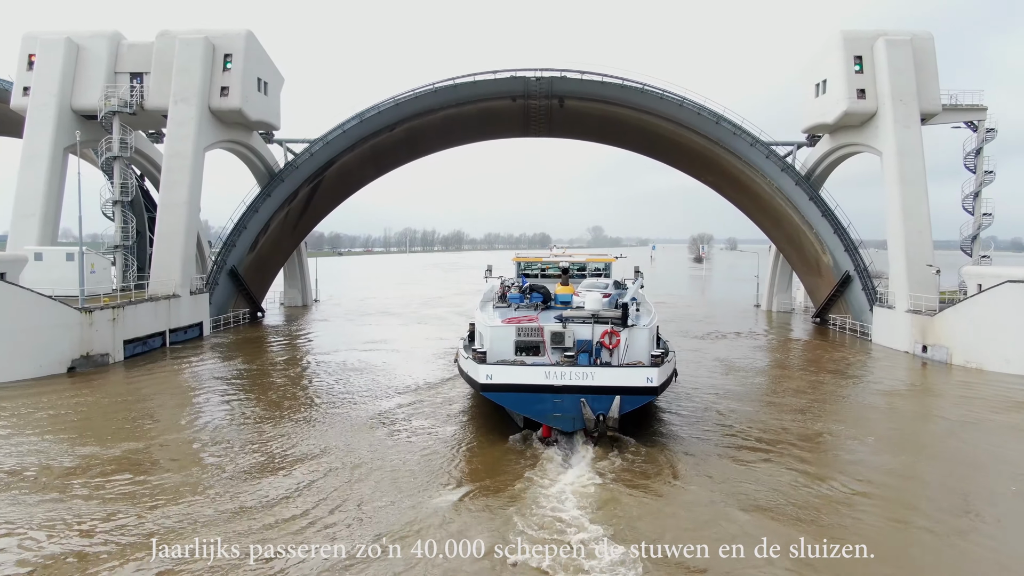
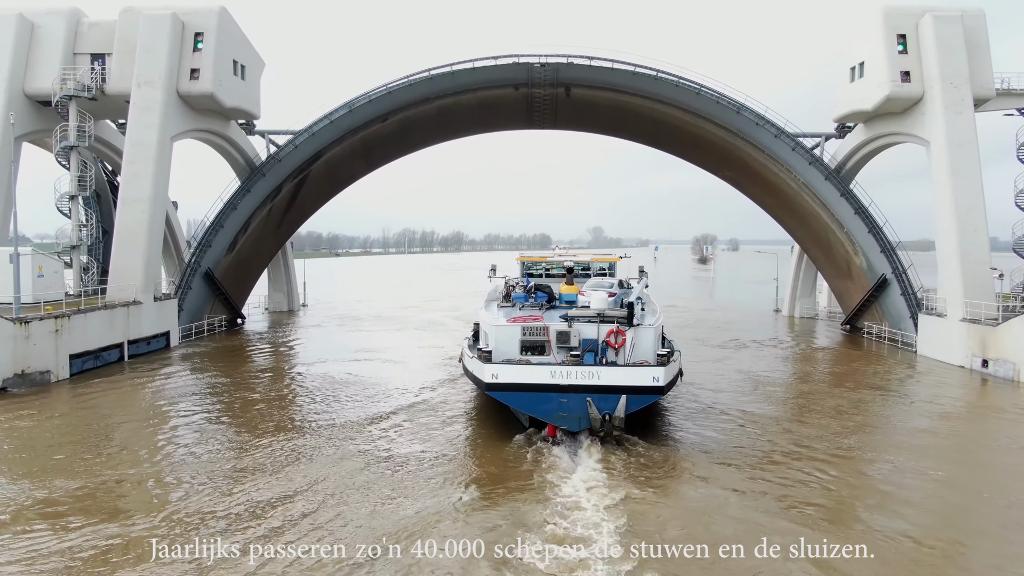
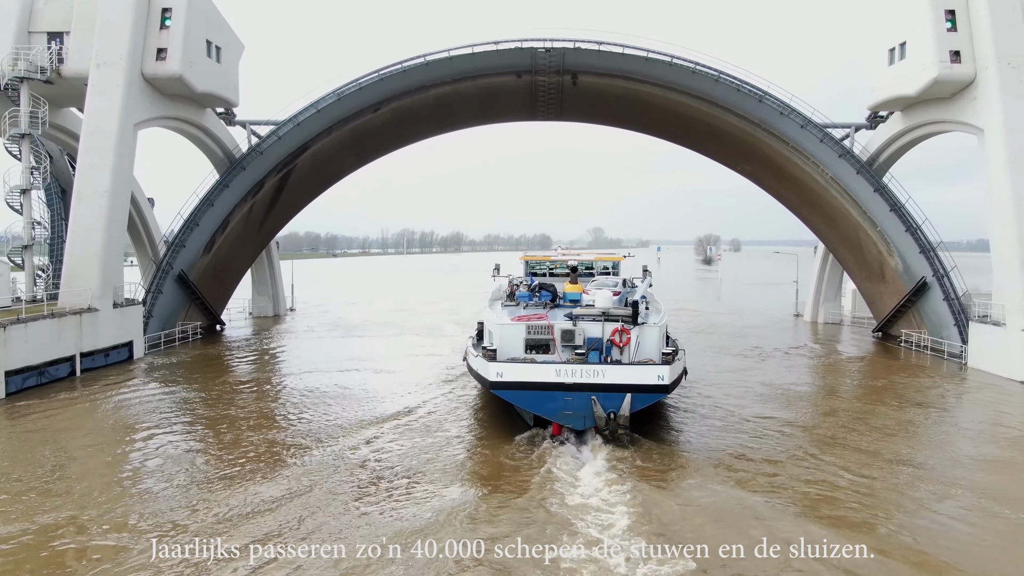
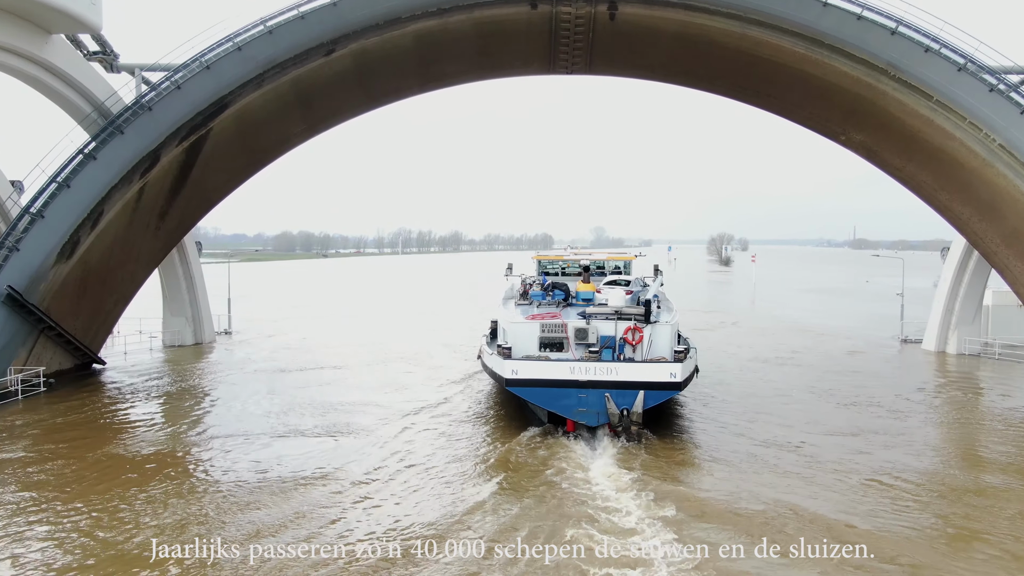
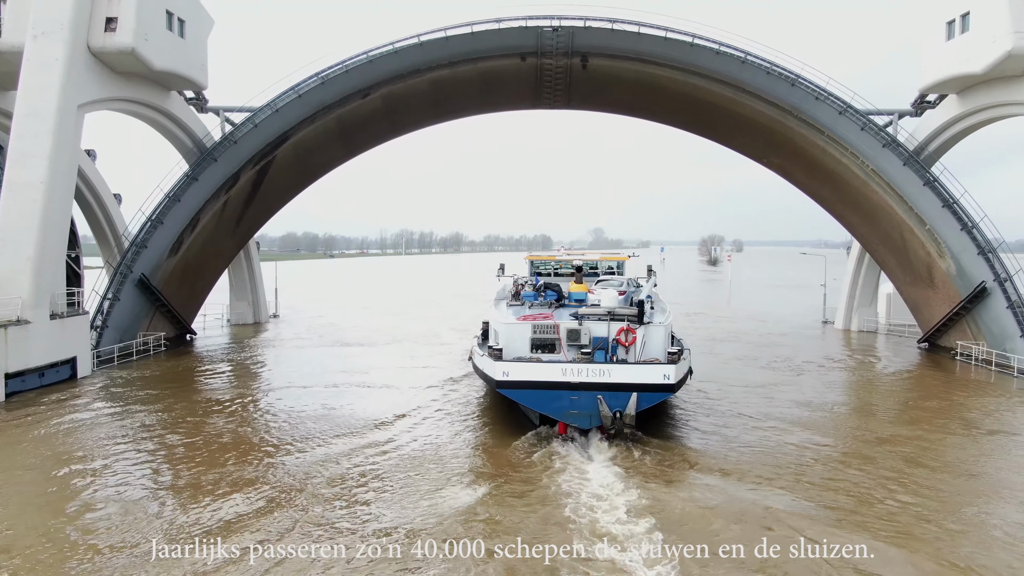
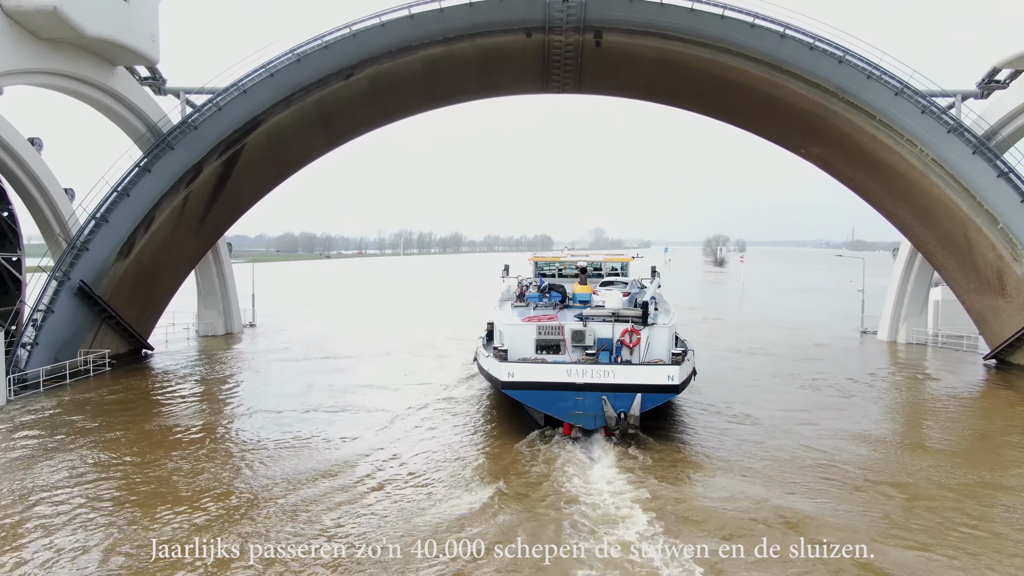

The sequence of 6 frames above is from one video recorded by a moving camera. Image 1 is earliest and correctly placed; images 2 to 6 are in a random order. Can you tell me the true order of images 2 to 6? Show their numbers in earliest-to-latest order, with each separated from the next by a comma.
2, 3, 5, 6, 4
